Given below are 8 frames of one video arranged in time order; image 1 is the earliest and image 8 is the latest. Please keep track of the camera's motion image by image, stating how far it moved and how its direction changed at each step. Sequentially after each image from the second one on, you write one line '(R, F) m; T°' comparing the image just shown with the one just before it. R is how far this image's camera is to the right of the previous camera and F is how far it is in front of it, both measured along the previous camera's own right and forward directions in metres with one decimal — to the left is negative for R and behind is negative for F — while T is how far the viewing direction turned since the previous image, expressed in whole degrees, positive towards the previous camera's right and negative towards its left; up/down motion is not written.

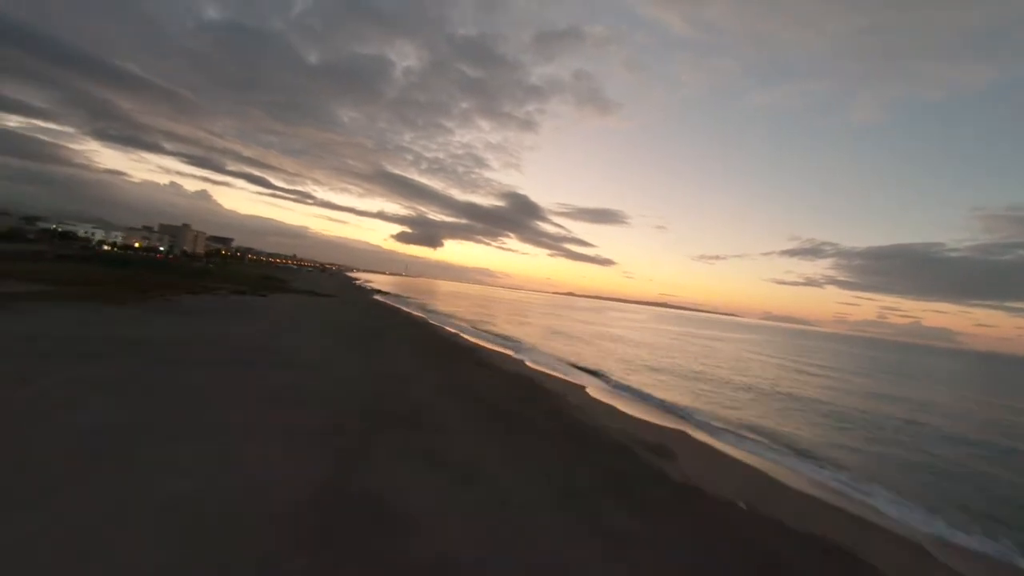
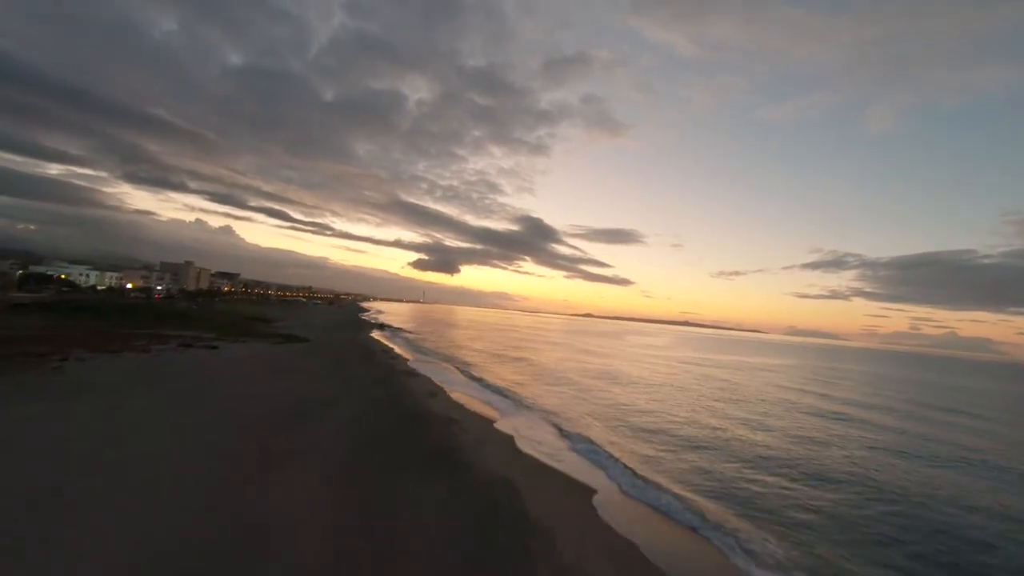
(+0.9, +3.8) m; -2°
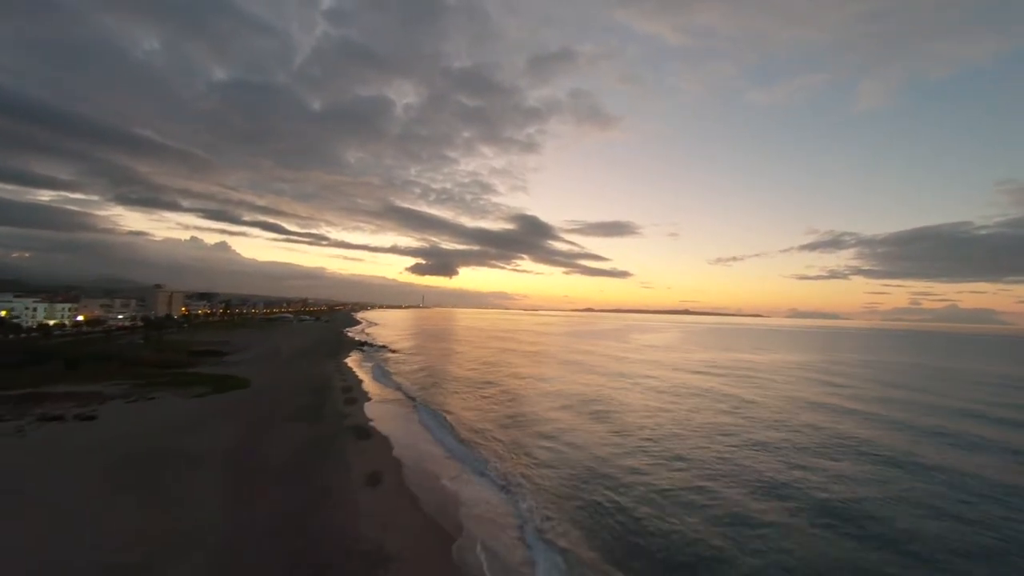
(+0.8, +5.0) m; 0°
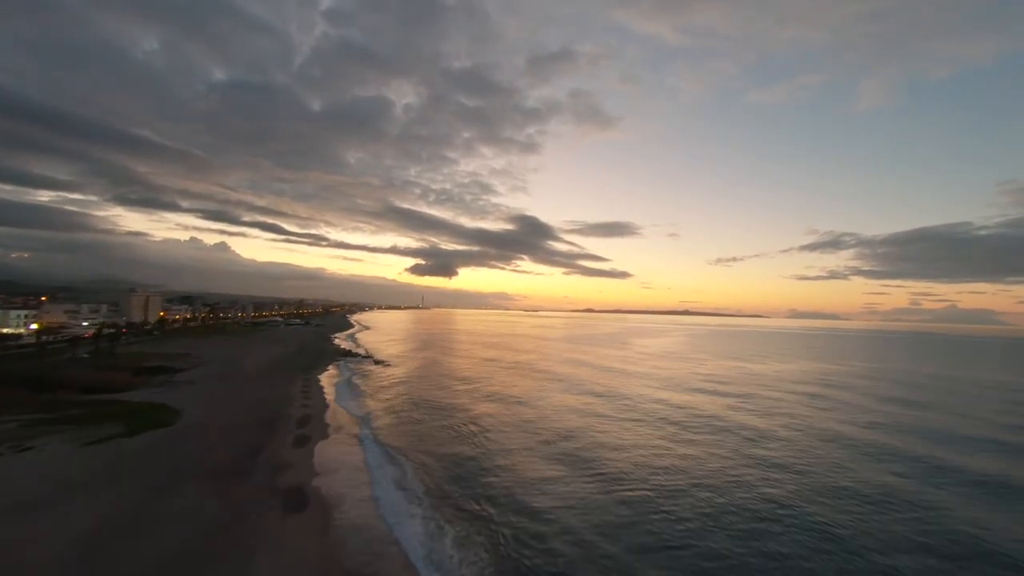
(+0.3, +4.1) m; 0°
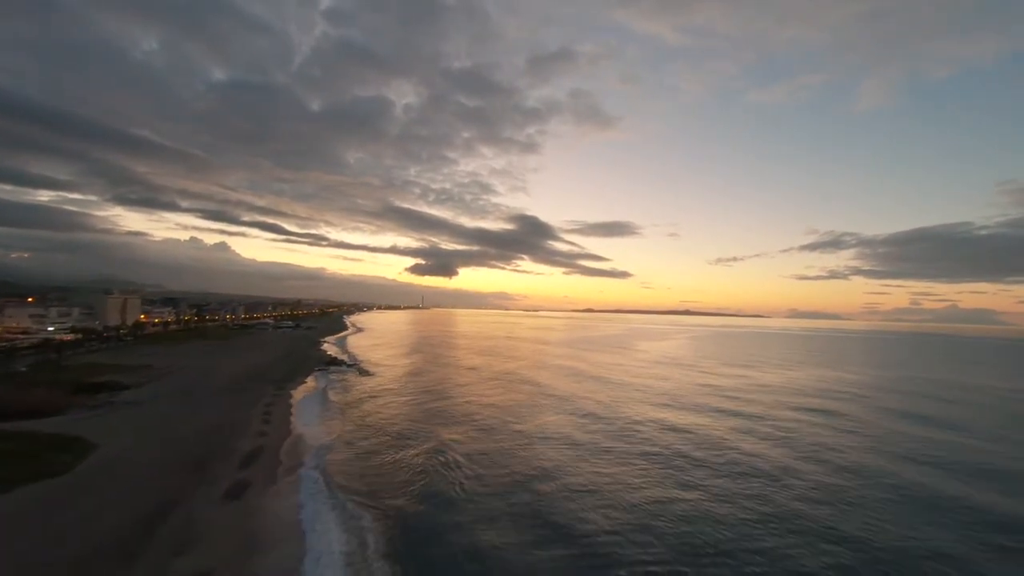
(+0.2, +3.7) m; 0°
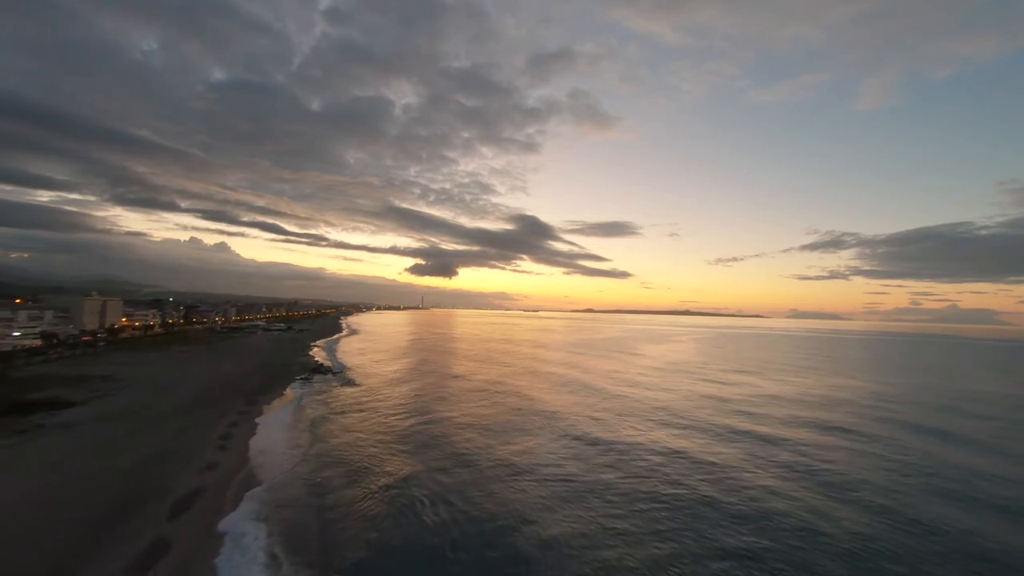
(+0.1, +3.1) m; 0°
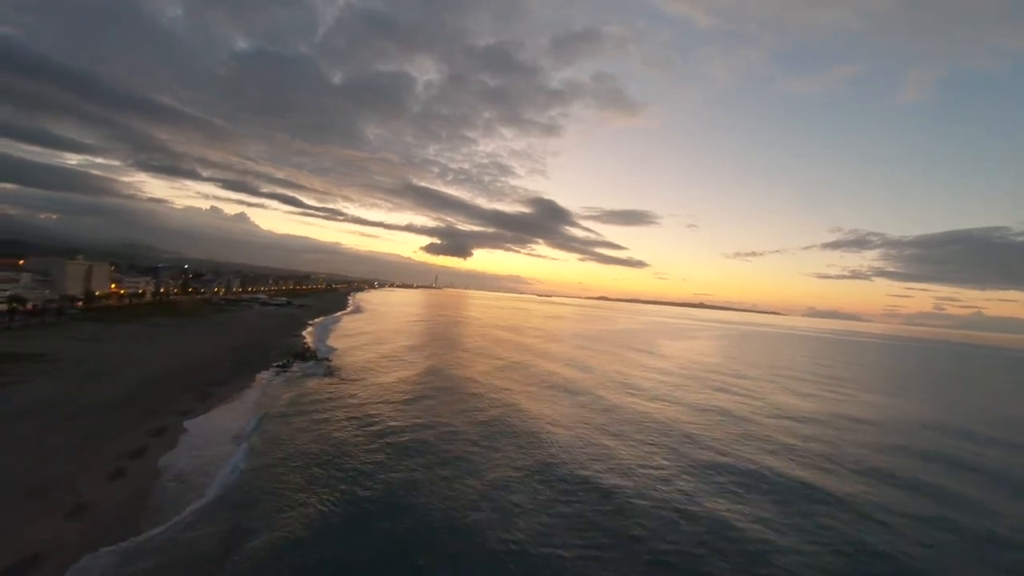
(+0.3, +4.9) m; -1°
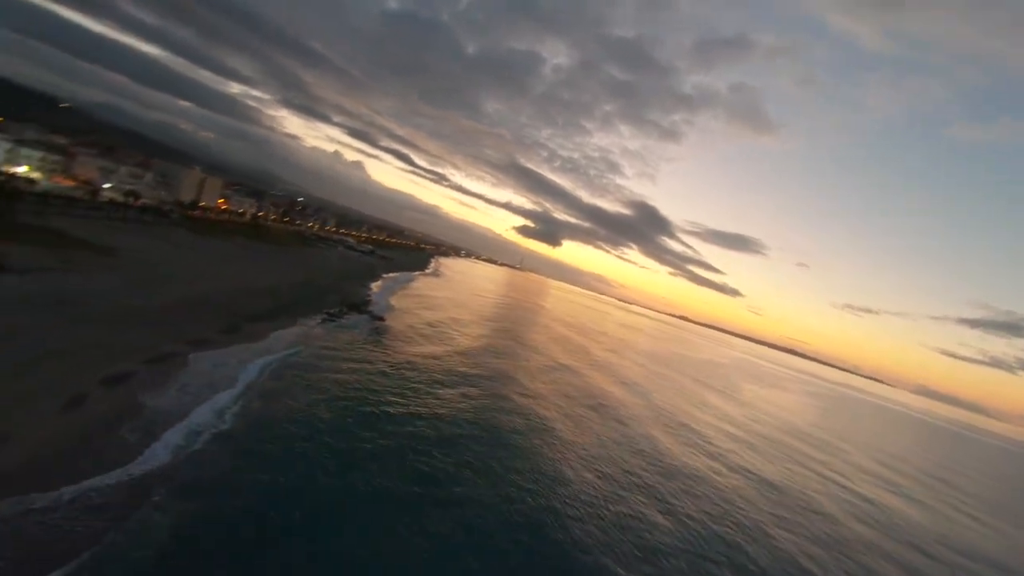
(+0.3, +2.9) m; -9°
